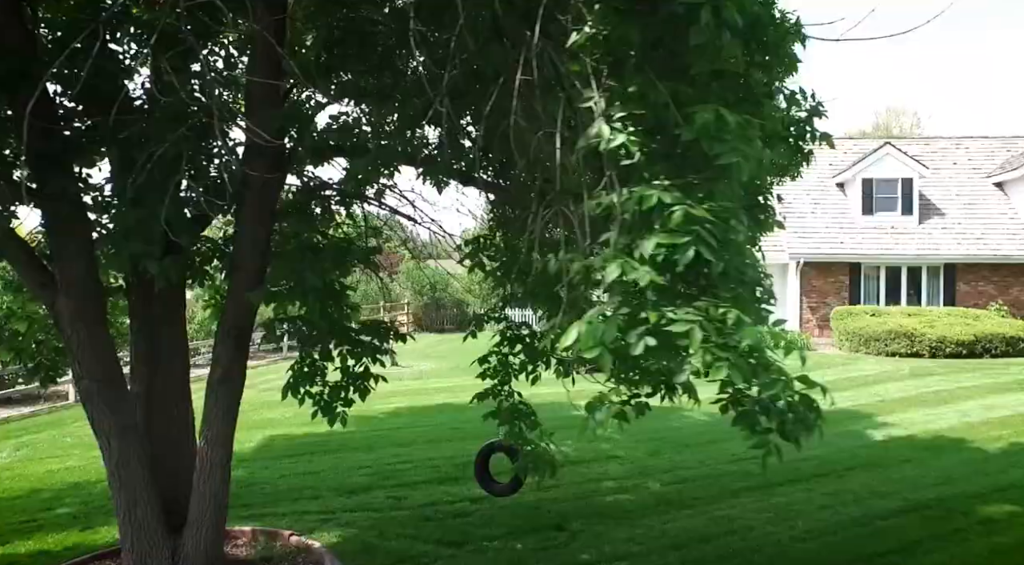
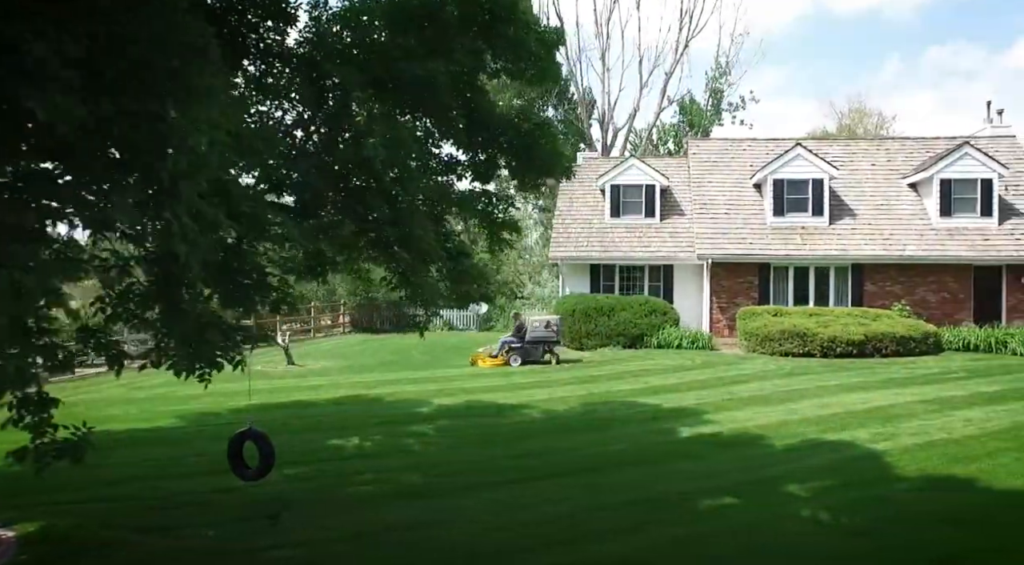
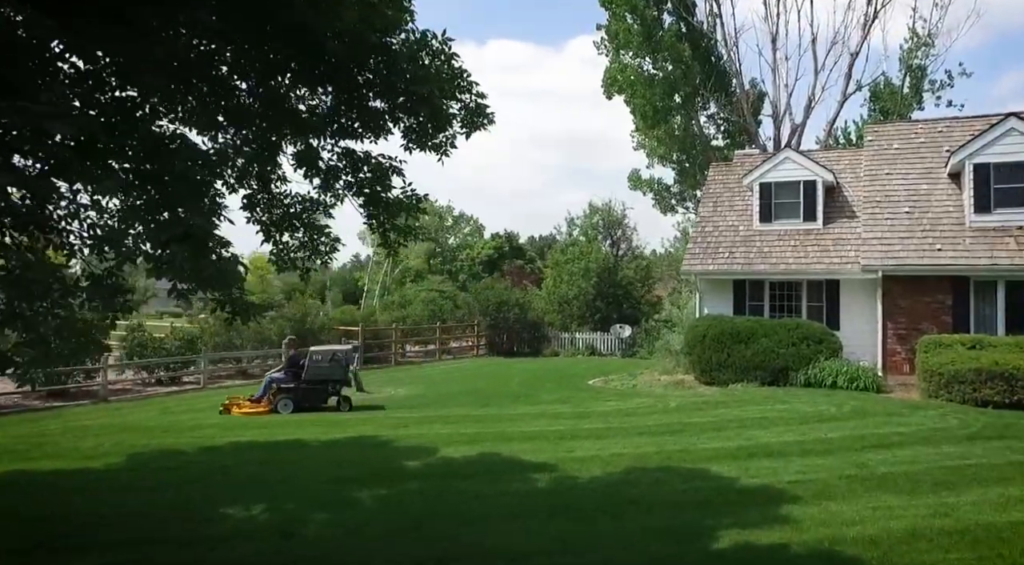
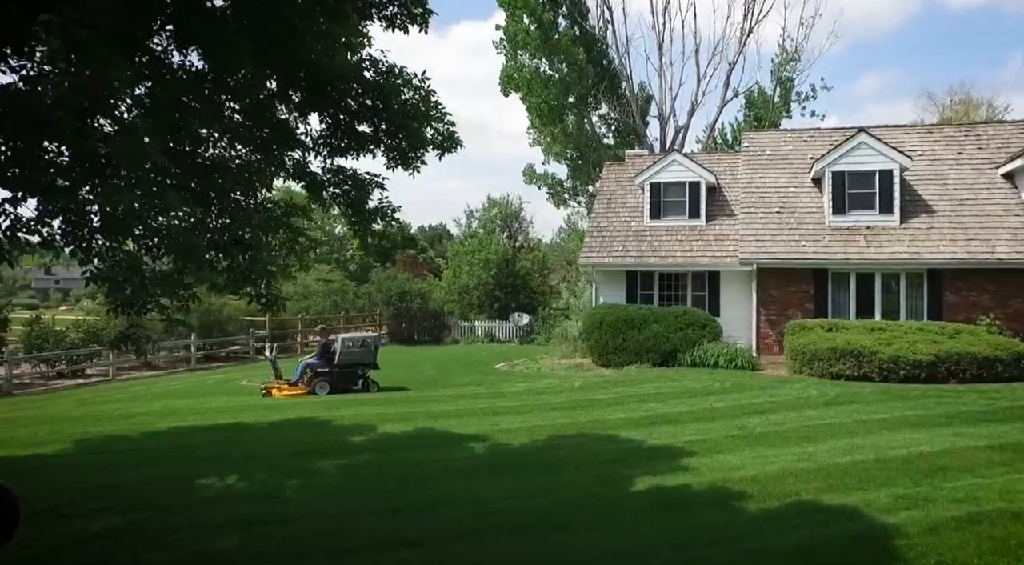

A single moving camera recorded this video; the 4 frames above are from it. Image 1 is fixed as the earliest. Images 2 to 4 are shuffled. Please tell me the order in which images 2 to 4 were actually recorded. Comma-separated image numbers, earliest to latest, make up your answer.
2, 4, 3
